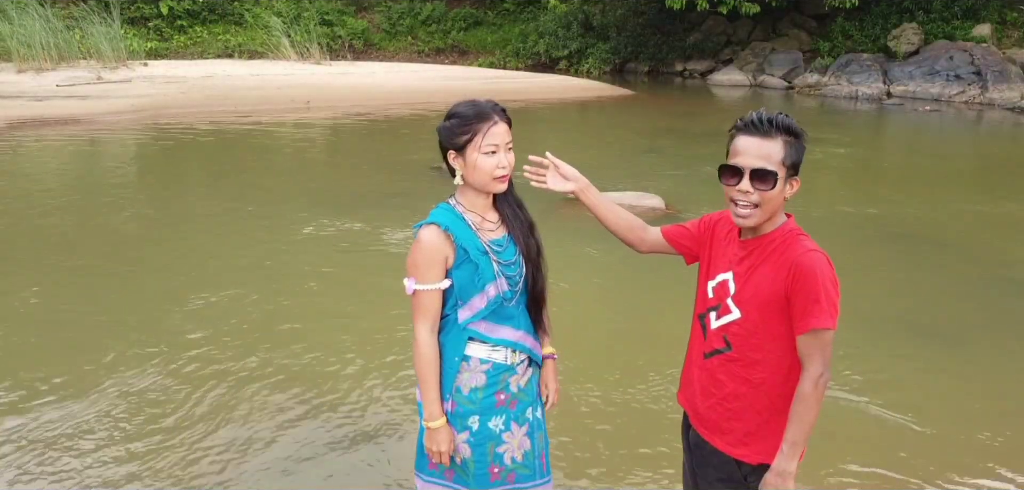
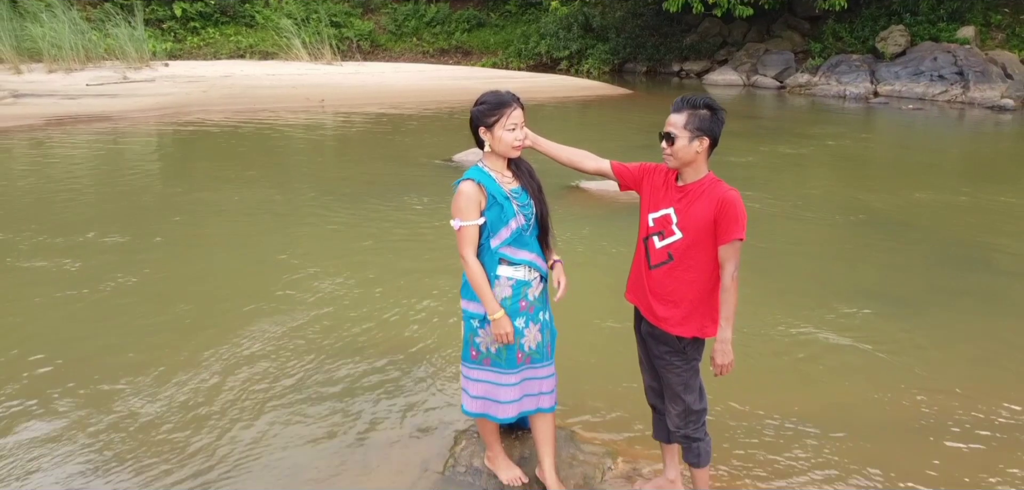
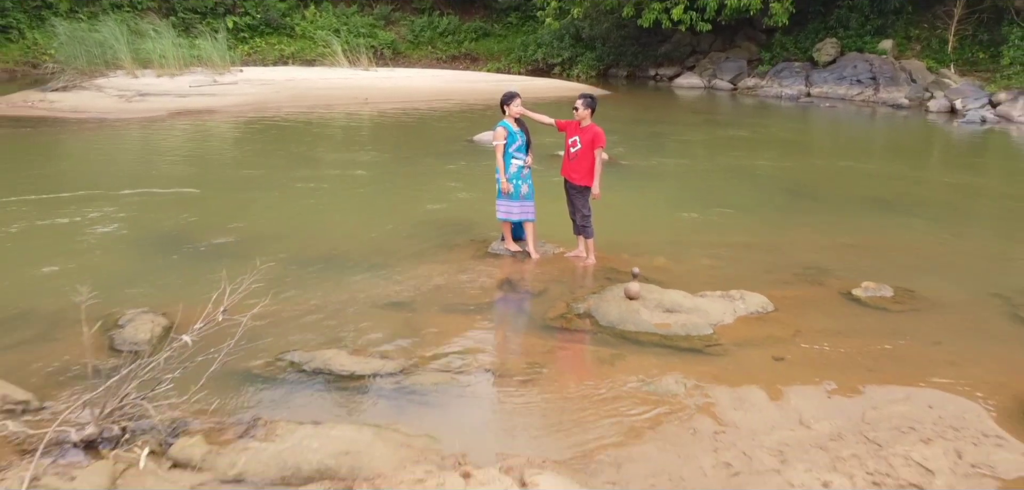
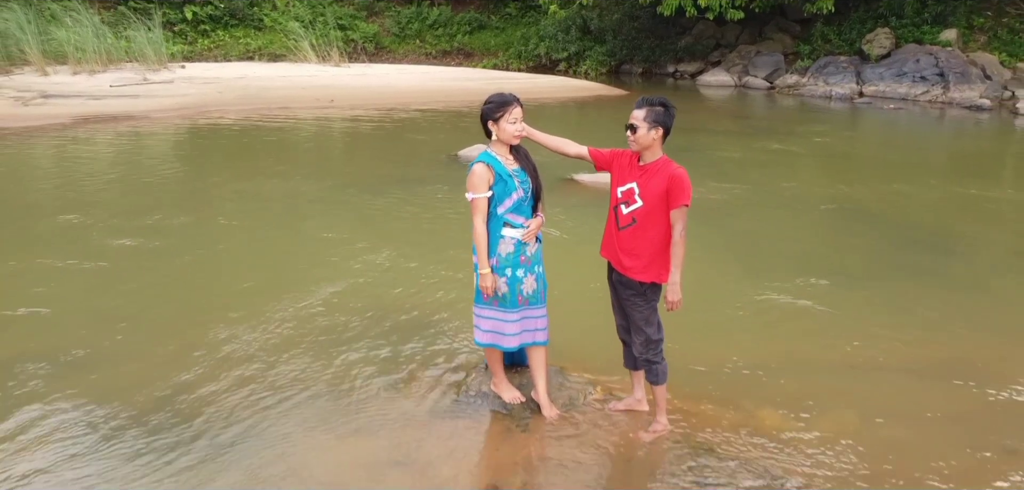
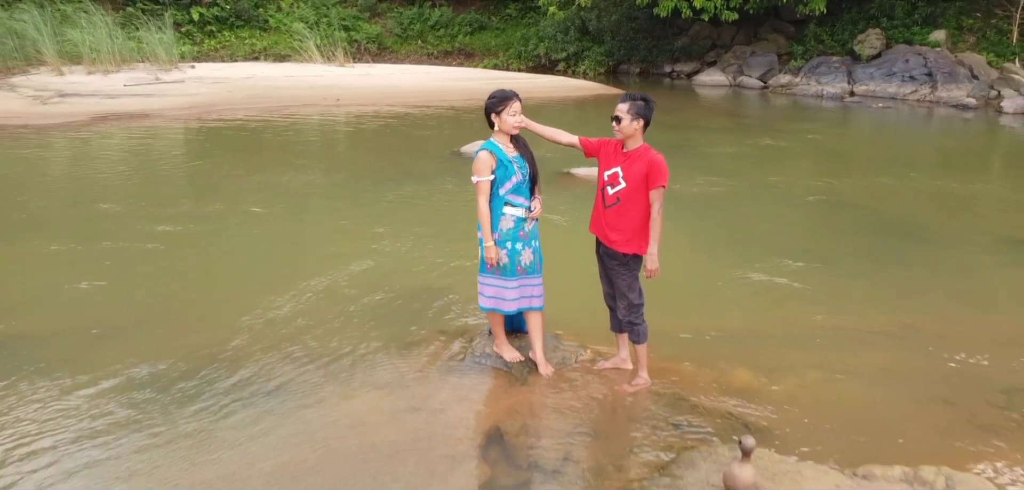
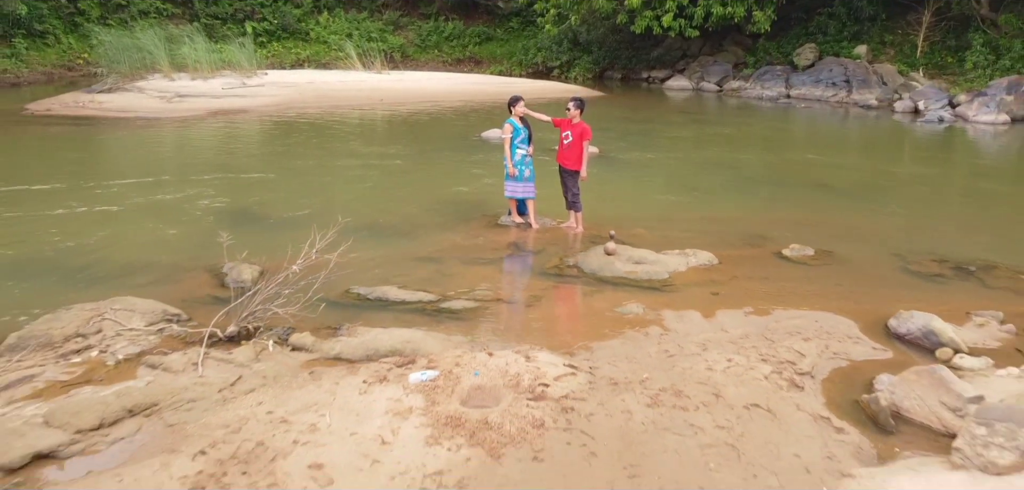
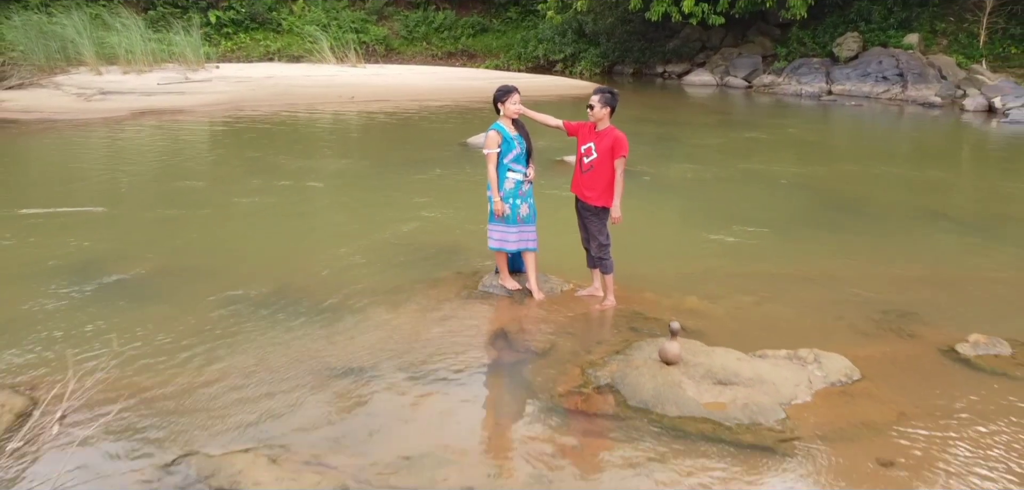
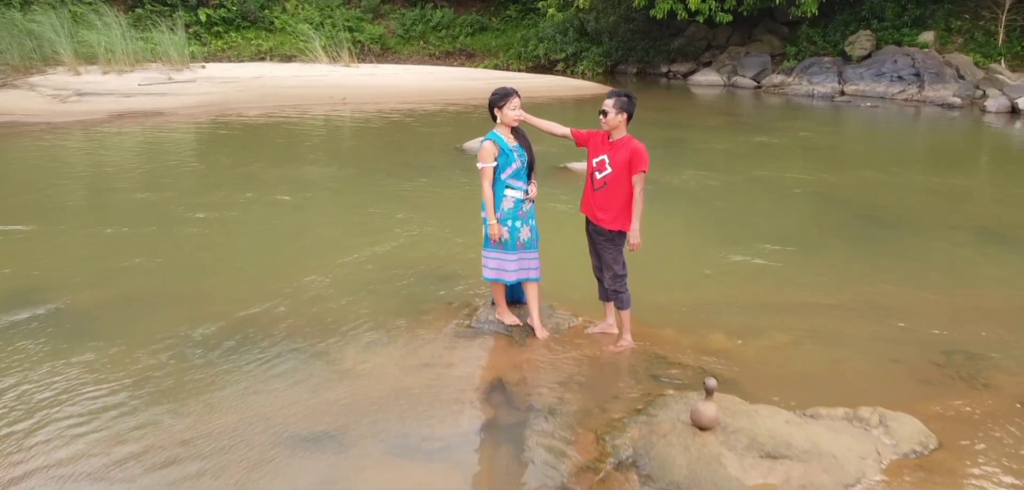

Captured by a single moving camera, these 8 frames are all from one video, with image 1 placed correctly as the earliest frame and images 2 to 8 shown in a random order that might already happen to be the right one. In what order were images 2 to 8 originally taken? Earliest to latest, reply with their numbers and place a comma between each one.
2, 4, 5, 8, 7, 3, 6
